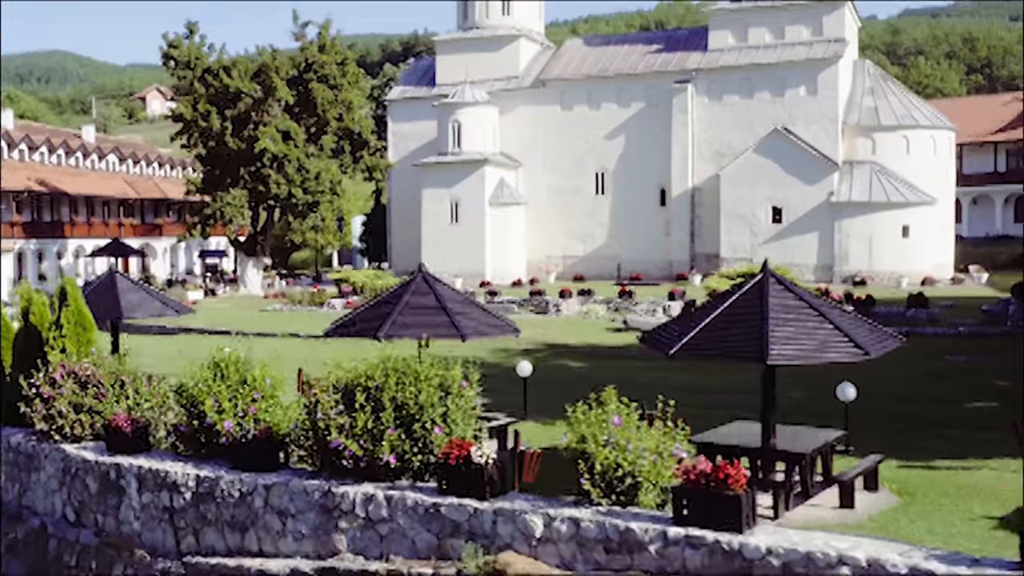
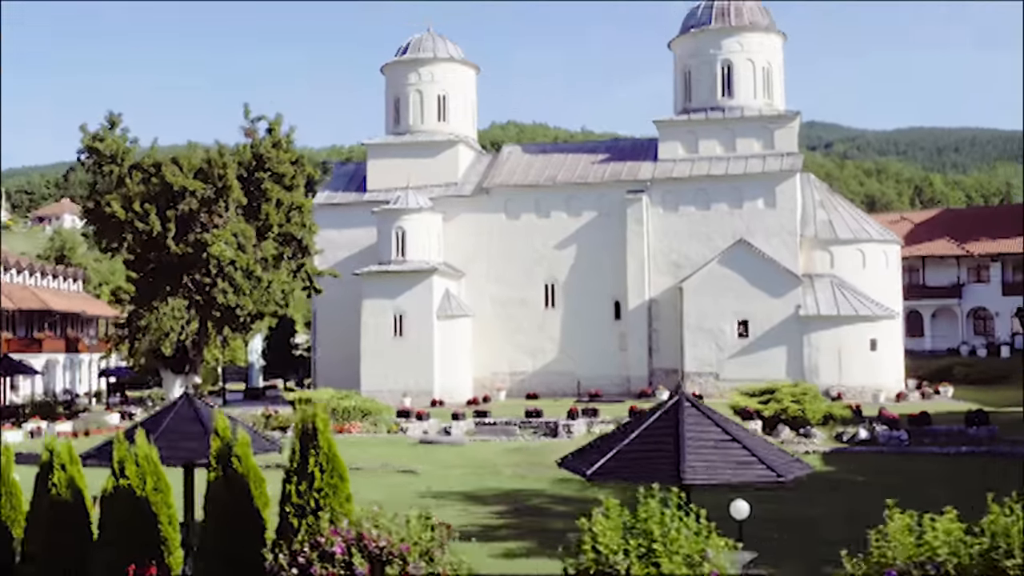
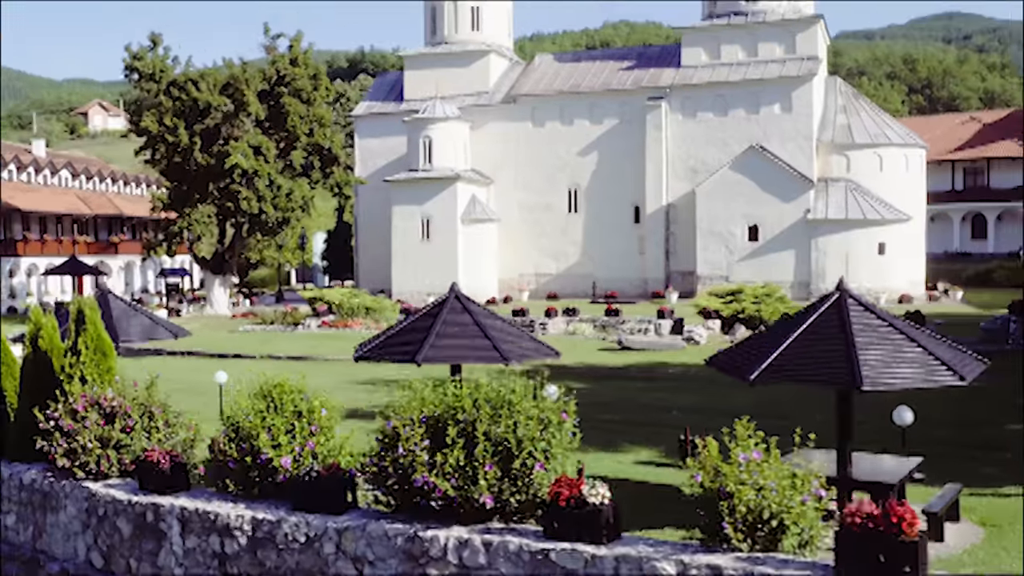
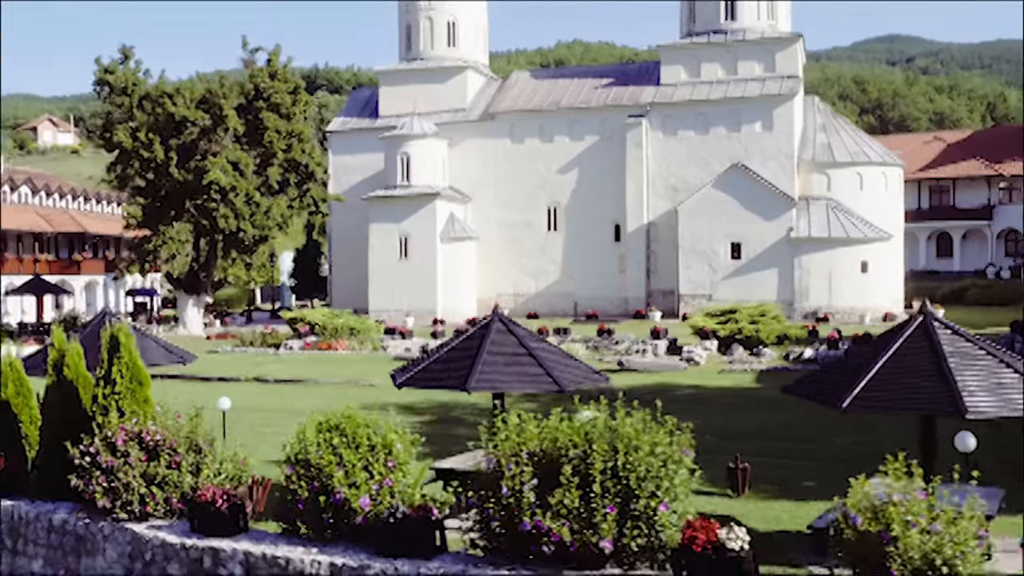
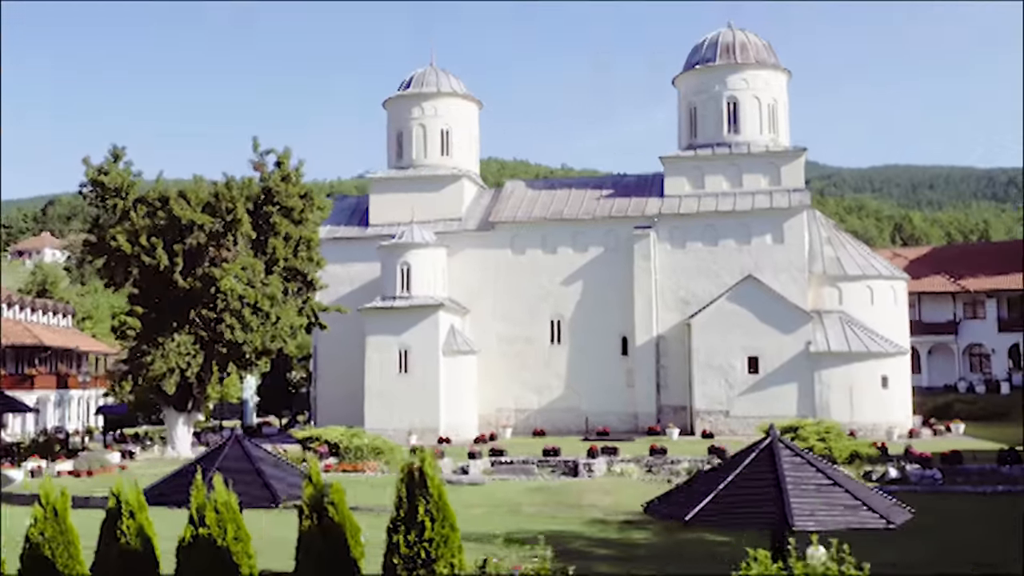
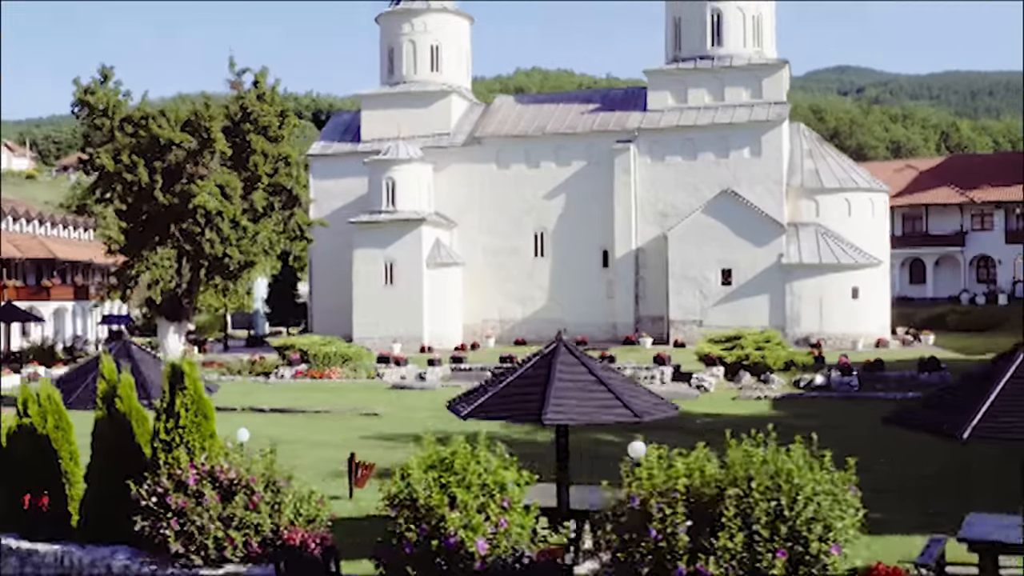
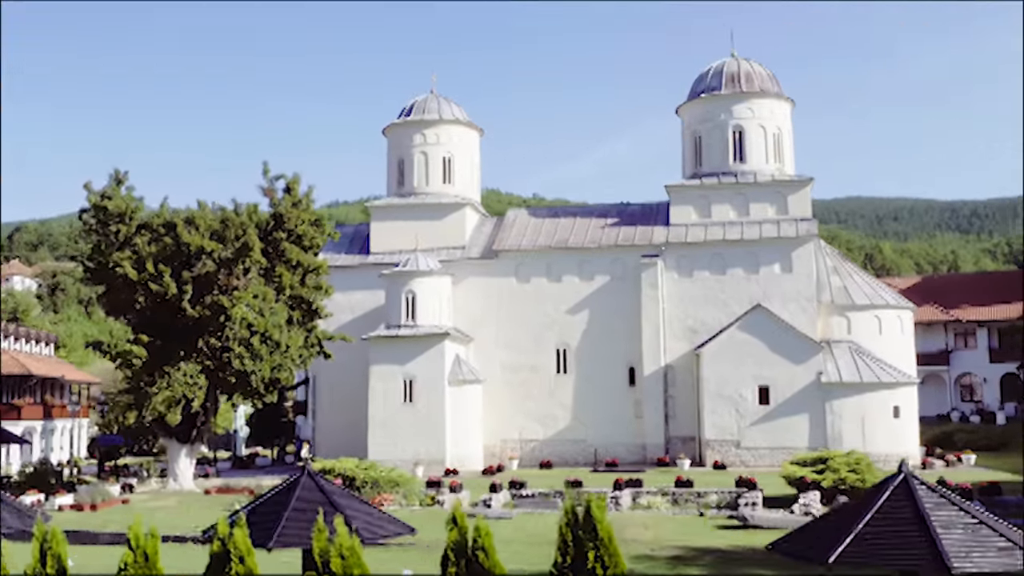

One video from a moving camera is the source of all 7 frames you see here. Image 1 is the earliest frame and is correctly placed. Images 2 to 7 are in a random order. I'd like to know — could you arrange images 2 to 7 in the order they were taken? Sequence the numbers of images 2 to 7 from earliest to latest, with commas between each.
3, 4, 6, 2, 5, 7
